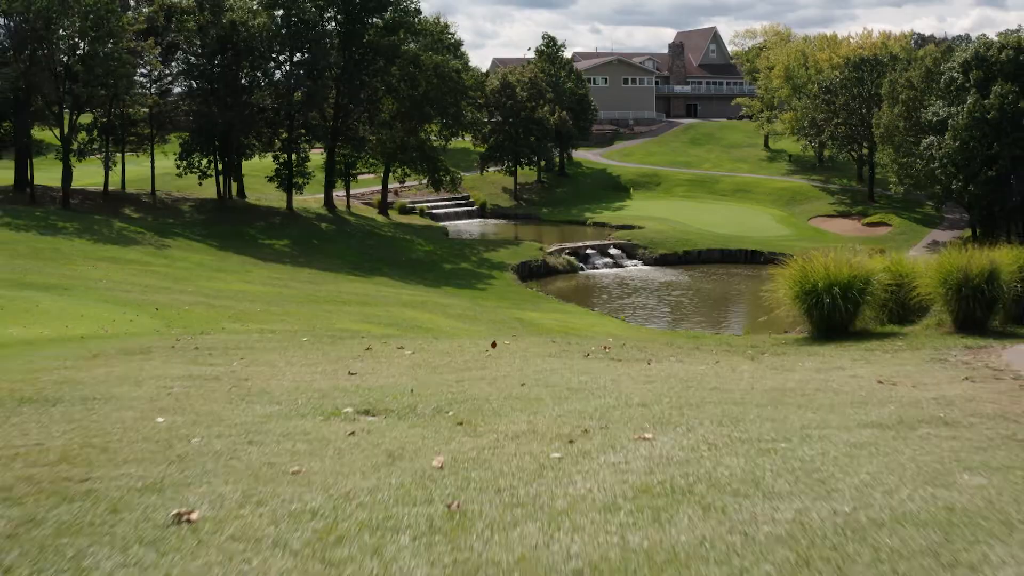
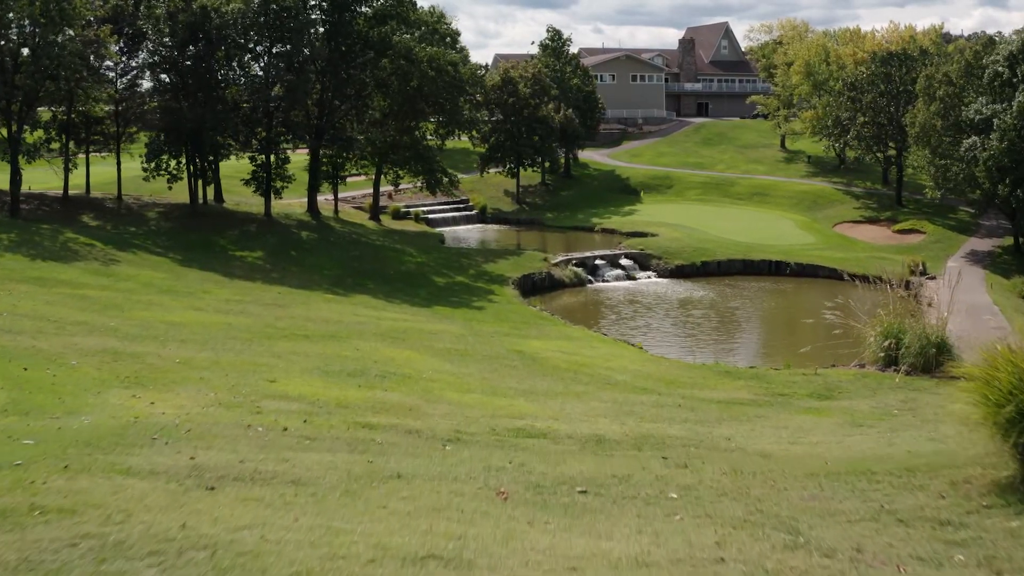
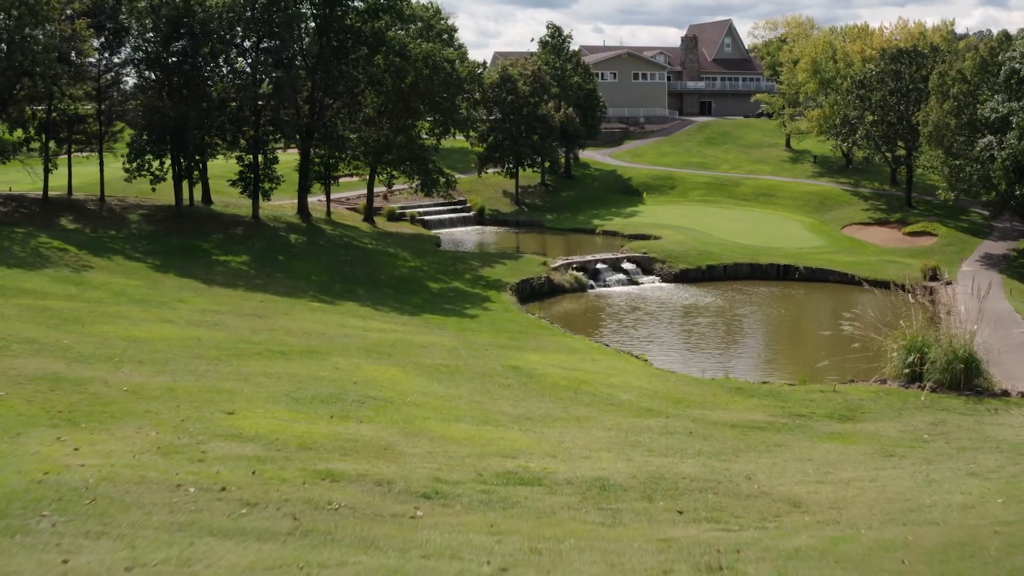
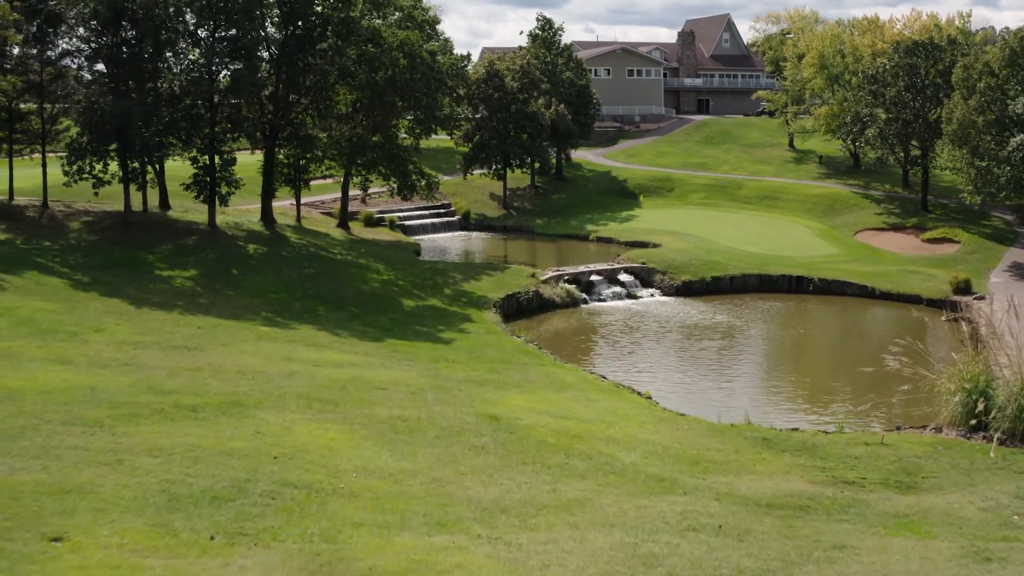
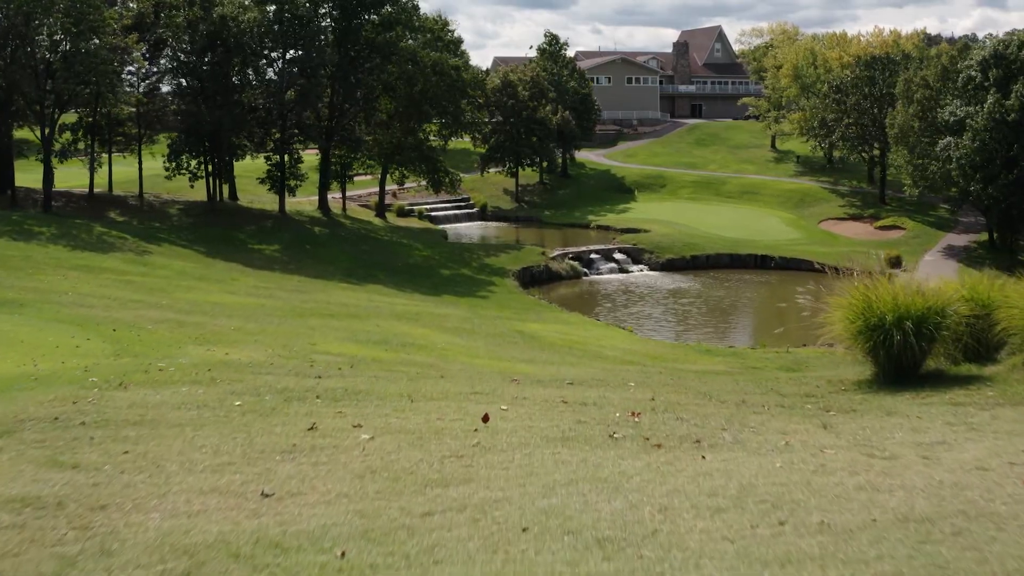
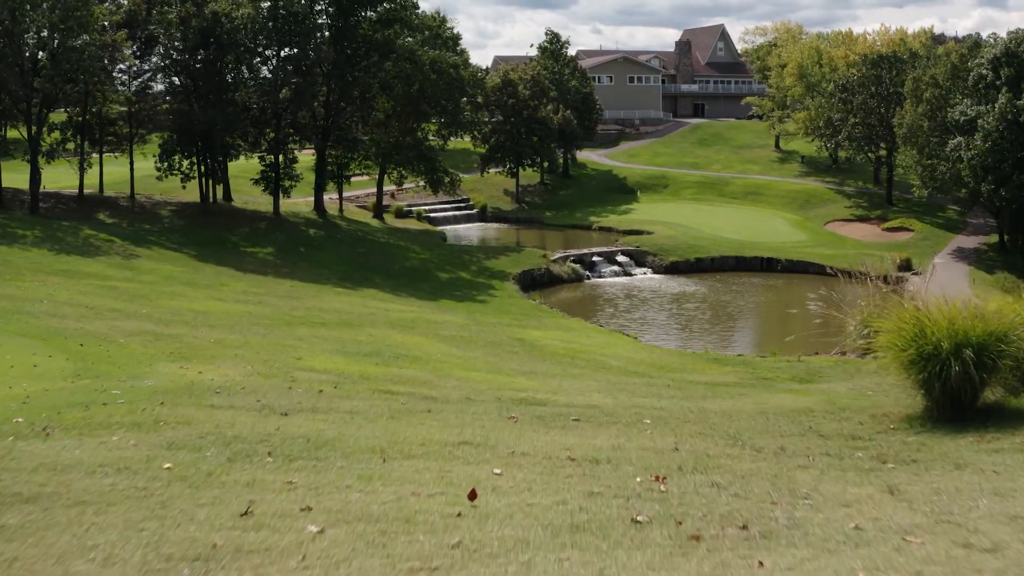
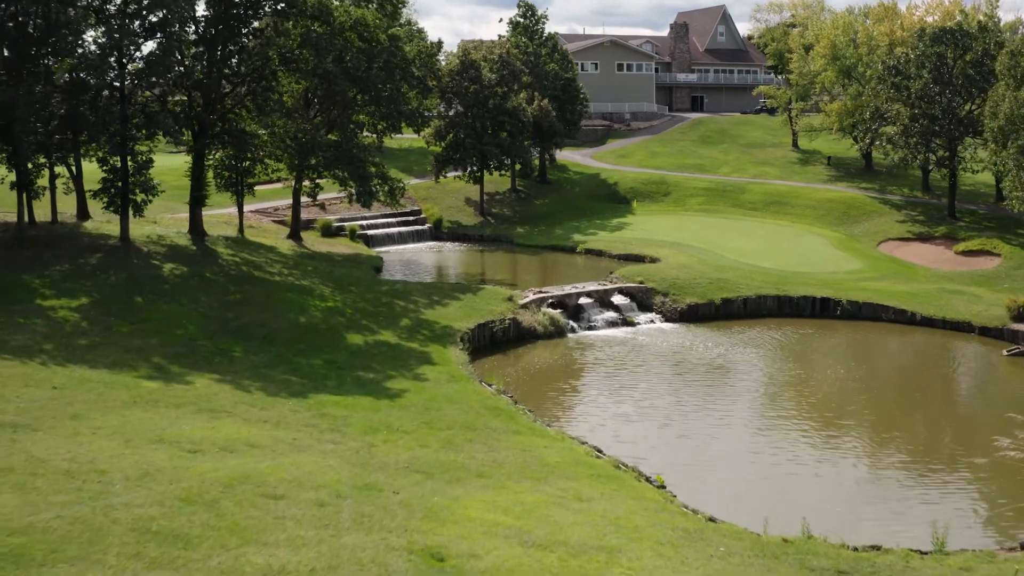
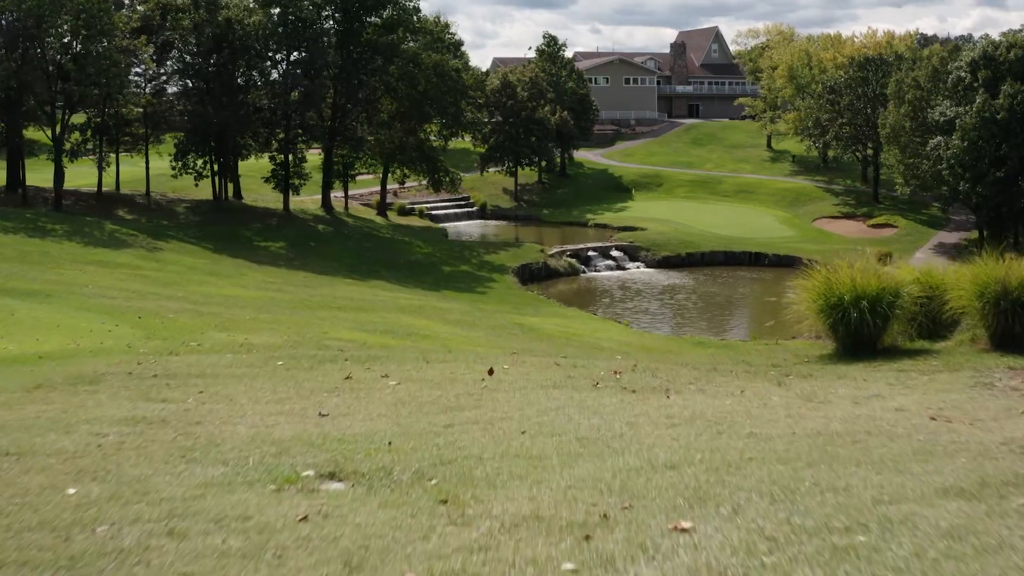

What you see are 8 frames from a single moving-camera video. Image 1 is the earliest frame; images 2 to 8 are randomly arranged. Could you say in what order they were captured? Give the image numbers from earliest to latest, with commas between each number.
8, 5, 6, 2, 3, 4, 7
